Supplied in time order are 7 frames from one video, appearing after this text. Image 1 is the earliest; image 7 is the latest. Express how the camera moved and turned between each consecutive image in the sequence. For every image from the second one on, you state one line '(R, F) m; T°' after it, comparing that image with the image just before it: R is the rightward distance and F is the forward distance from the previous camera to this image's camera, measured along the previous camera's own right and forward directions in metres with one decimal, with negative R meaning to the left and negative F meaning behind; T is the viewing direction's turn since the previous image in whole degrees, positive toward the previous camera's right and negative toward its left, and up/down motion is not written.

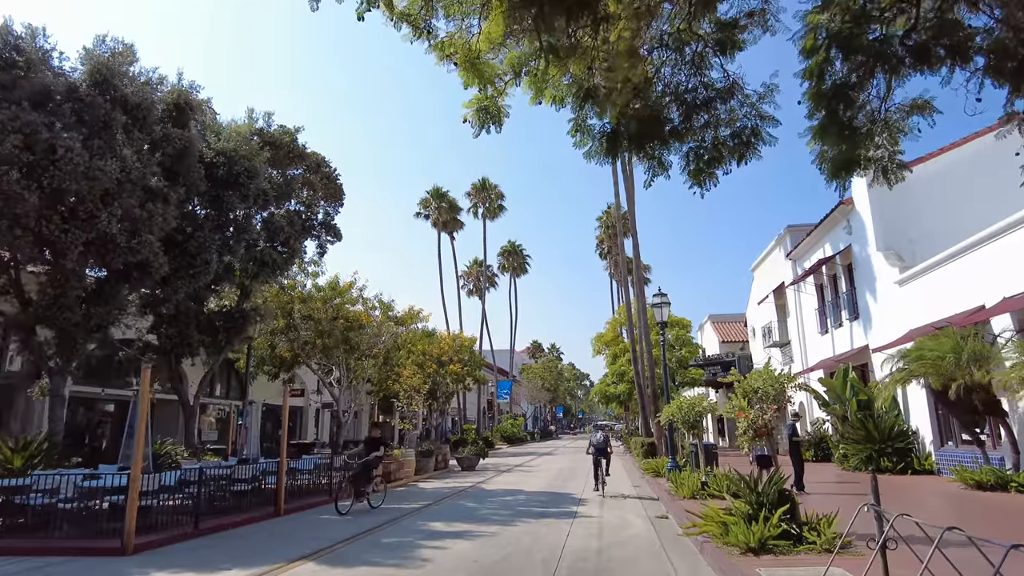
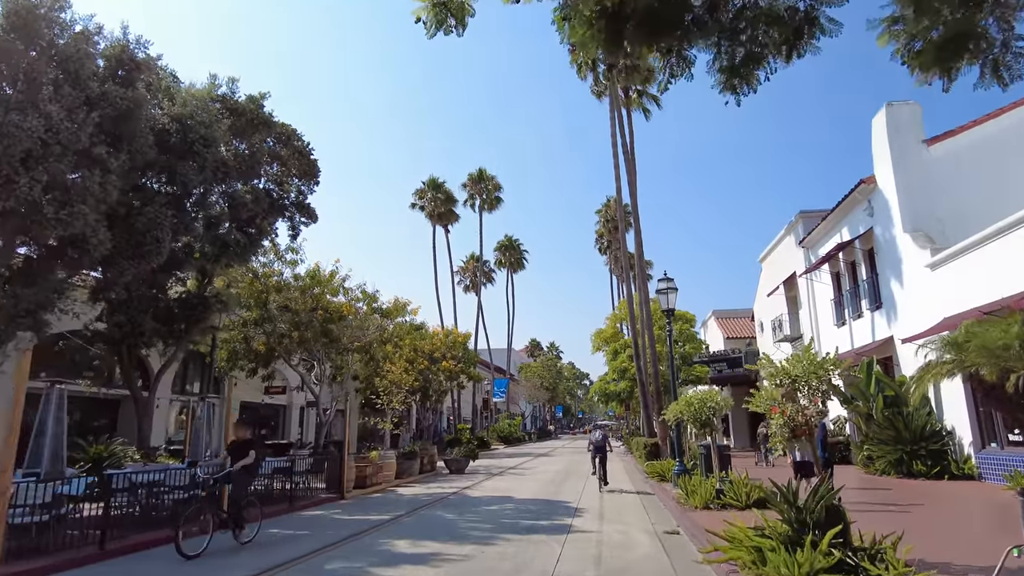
(+0.2, +1.6) m; 0°
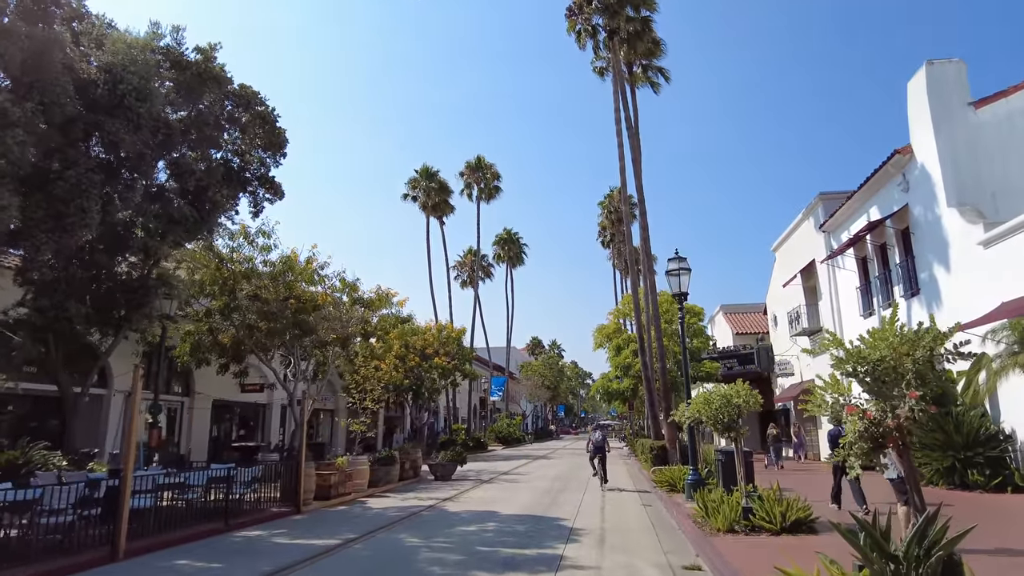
(+0.3, +2.0) m; 0°
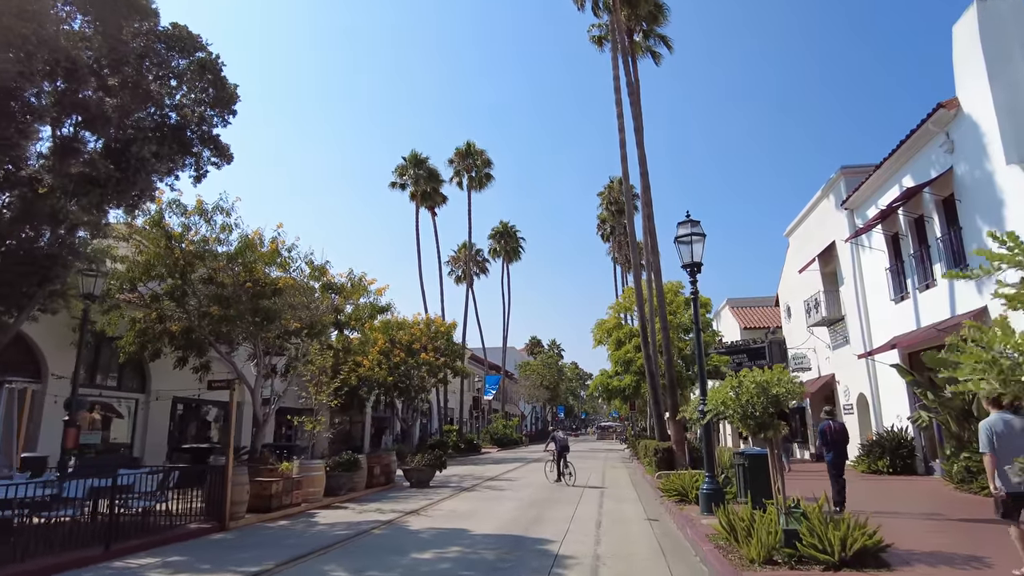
(+0.3, +2.1) m; 0°
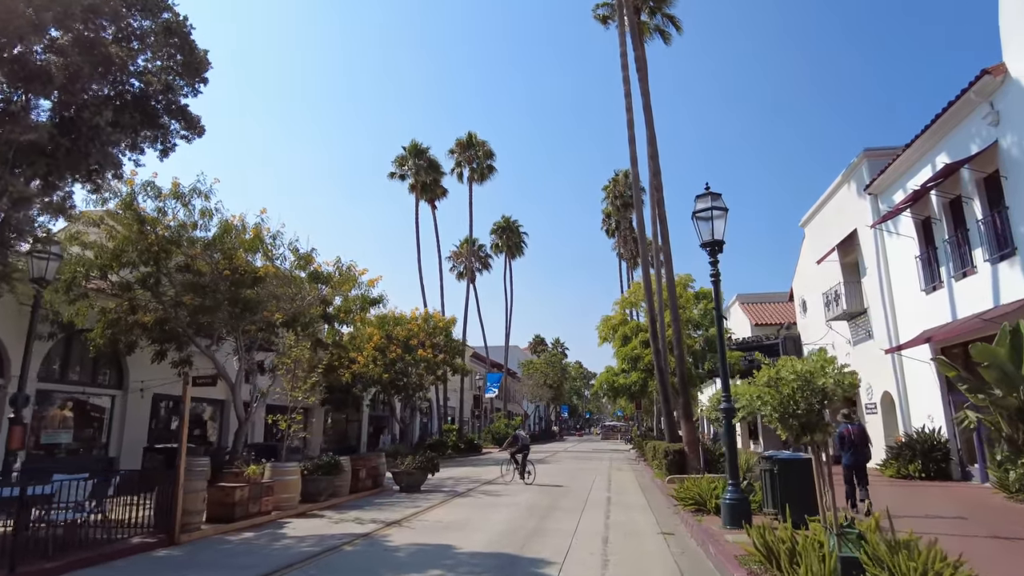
(+0.1, +1.3) m; 0°
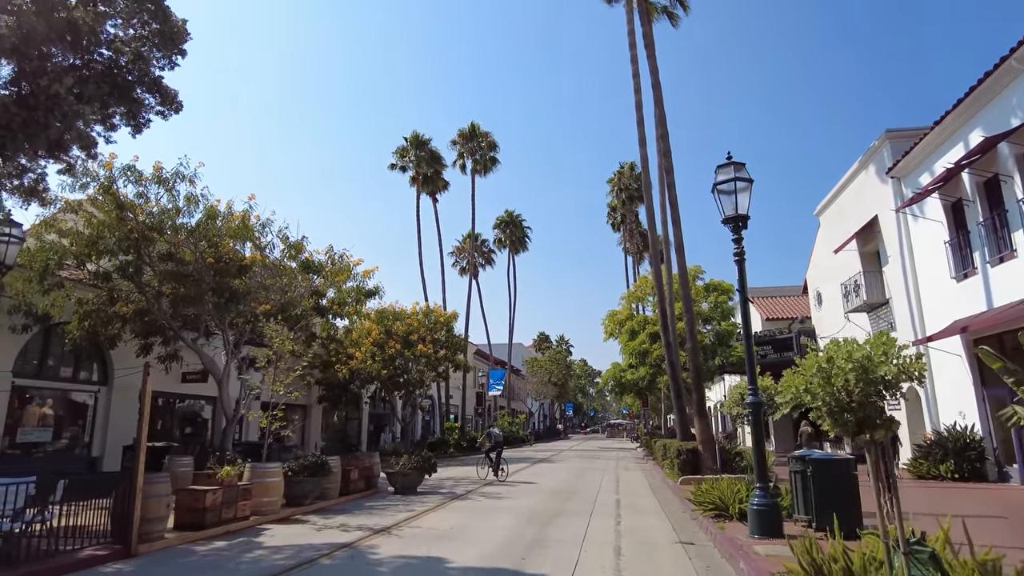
(0.0, +0.9) m; 0°
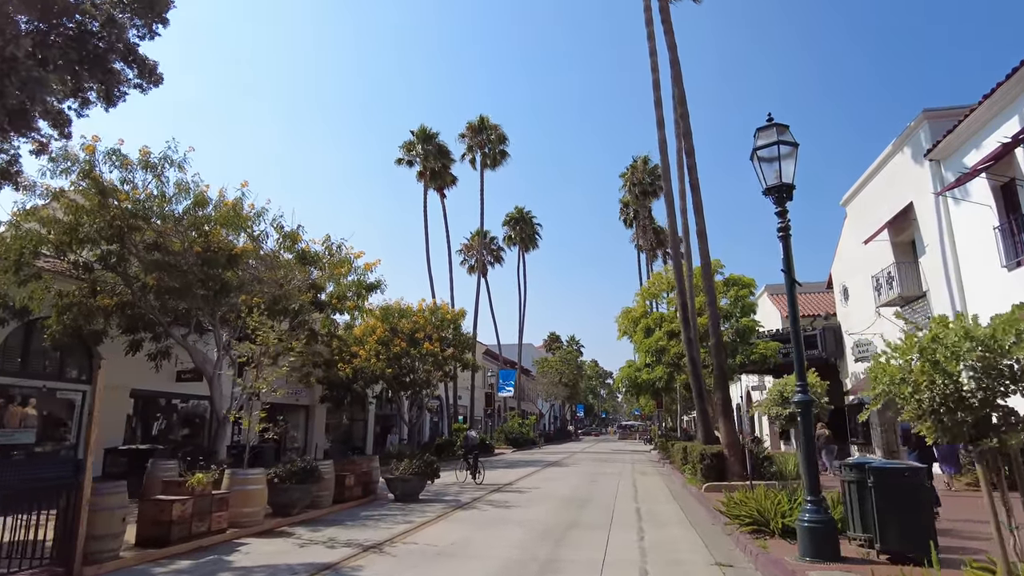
(0.0, +1.1) m; -1°
